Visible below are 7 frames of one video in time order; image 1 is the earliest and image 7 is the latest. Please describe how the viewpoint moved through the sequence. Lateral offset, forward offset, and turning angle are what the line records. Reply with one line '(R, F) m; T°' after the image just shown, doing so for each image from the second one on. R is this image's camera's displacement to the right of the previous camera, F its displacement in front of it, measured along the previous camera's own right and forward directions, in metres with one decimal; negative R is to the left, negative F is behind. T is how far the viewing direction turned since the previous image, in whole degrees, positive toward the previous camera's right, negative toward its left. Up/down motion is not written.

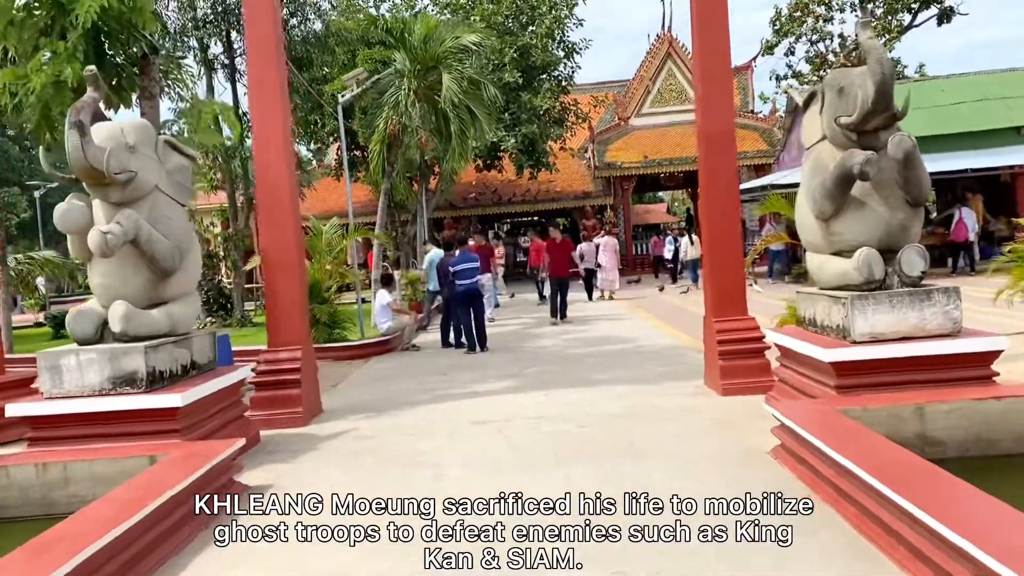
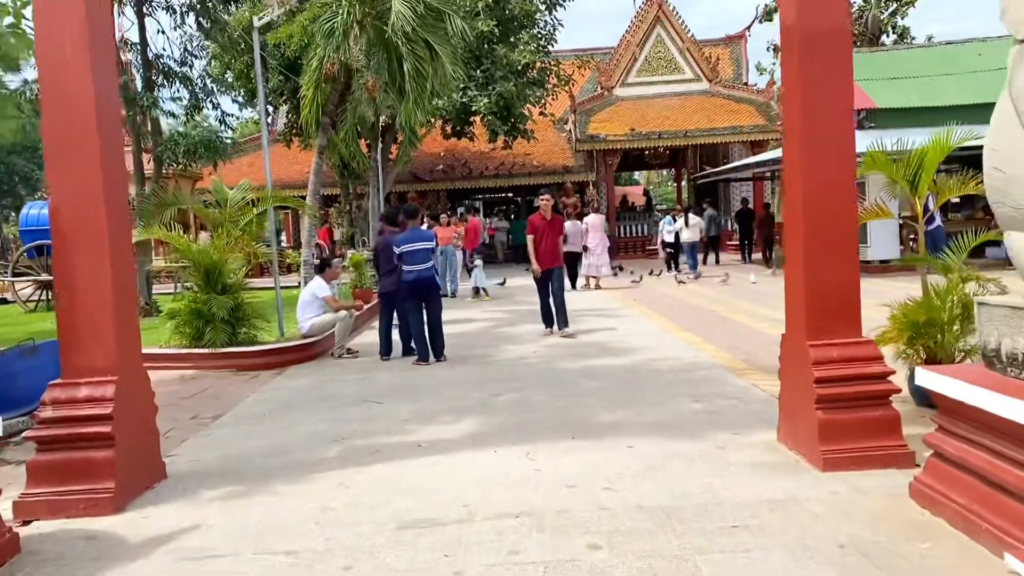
(0.0, +3.0) m; +2°
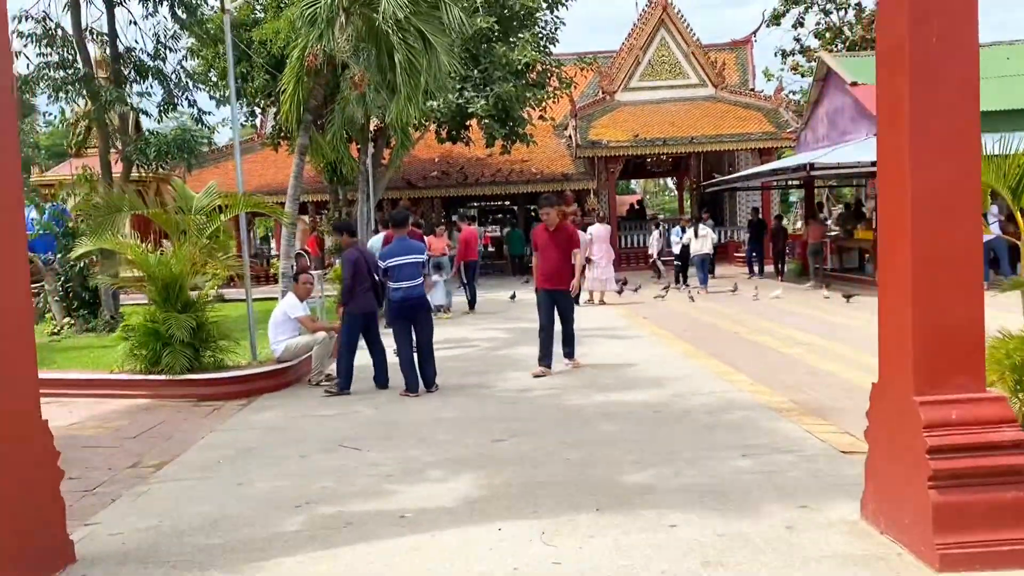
(-0.1, +1.1) m; 0°
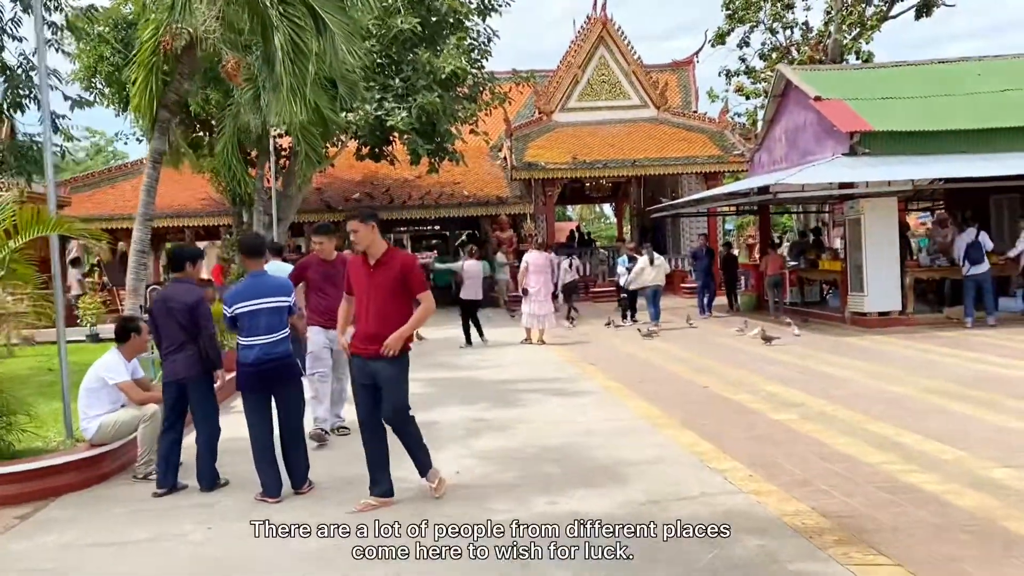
(+0.2, +2.2) m; +4°
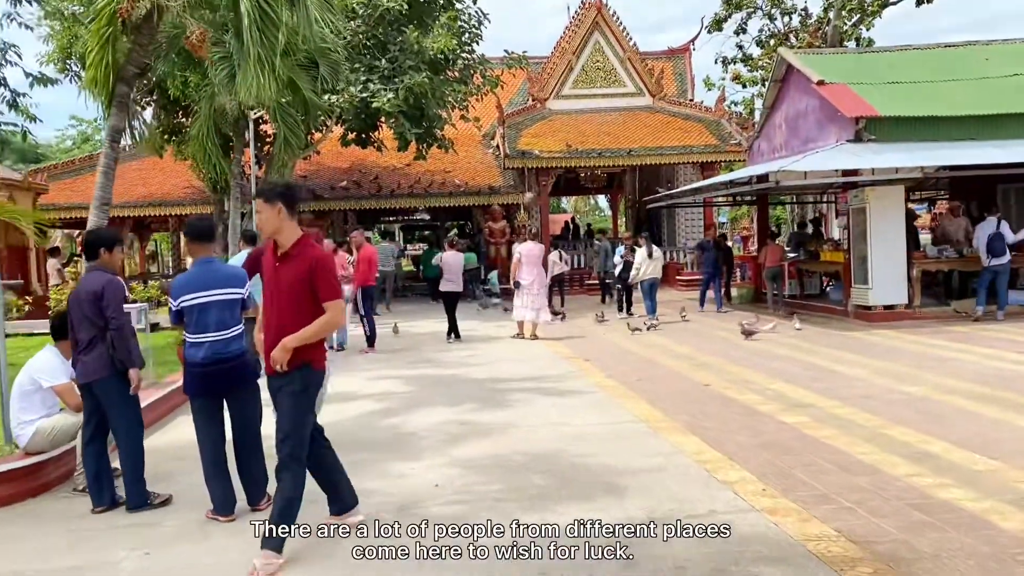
(0.0, +0.6) m; 0°
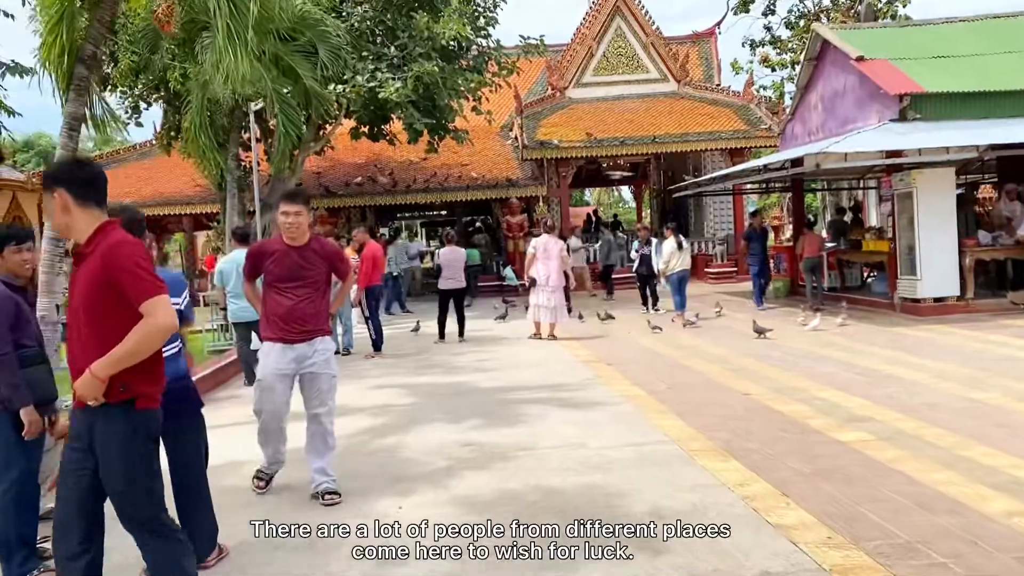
(+0.1, +0.9) m; -2°
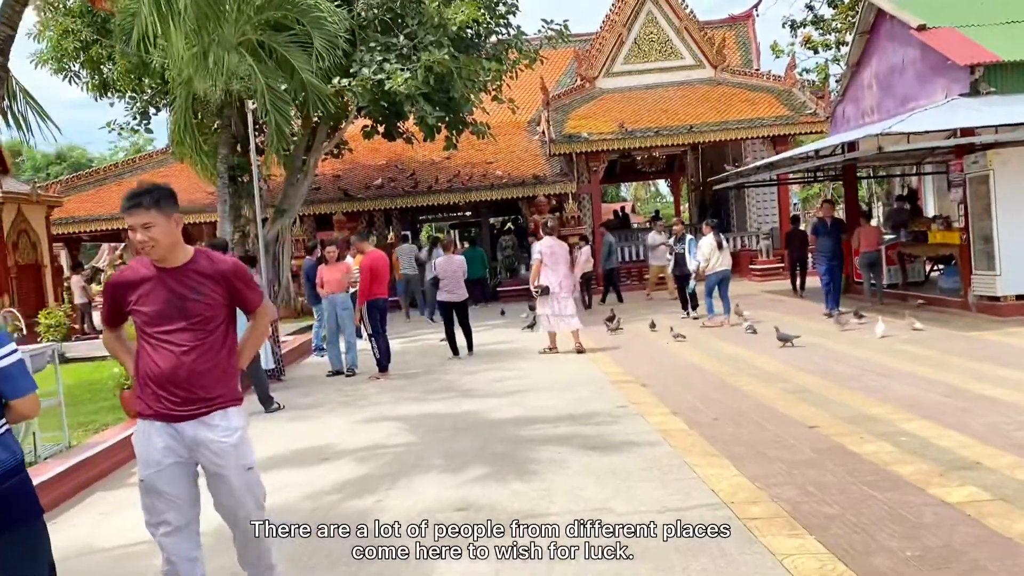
(+0.2, +1.3) m; -3°
